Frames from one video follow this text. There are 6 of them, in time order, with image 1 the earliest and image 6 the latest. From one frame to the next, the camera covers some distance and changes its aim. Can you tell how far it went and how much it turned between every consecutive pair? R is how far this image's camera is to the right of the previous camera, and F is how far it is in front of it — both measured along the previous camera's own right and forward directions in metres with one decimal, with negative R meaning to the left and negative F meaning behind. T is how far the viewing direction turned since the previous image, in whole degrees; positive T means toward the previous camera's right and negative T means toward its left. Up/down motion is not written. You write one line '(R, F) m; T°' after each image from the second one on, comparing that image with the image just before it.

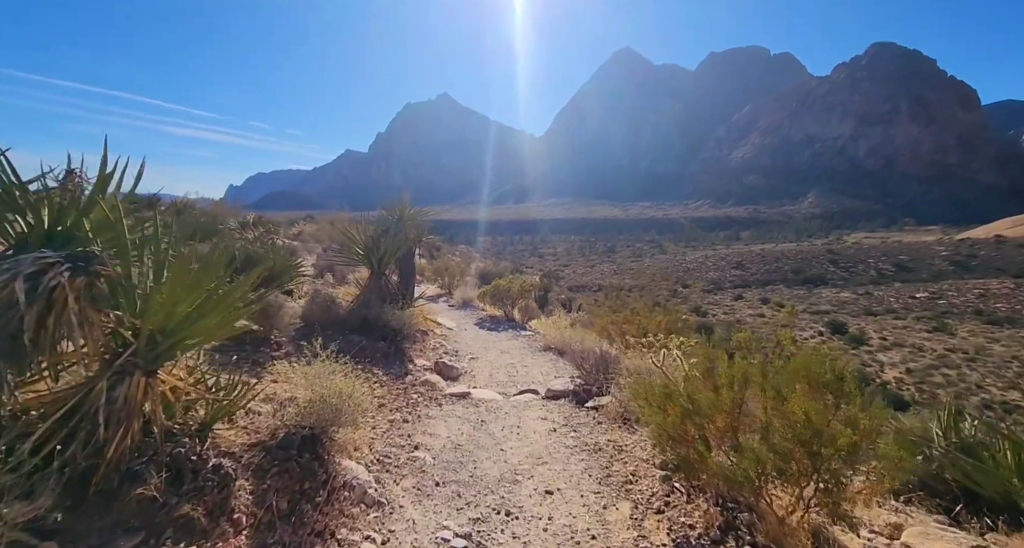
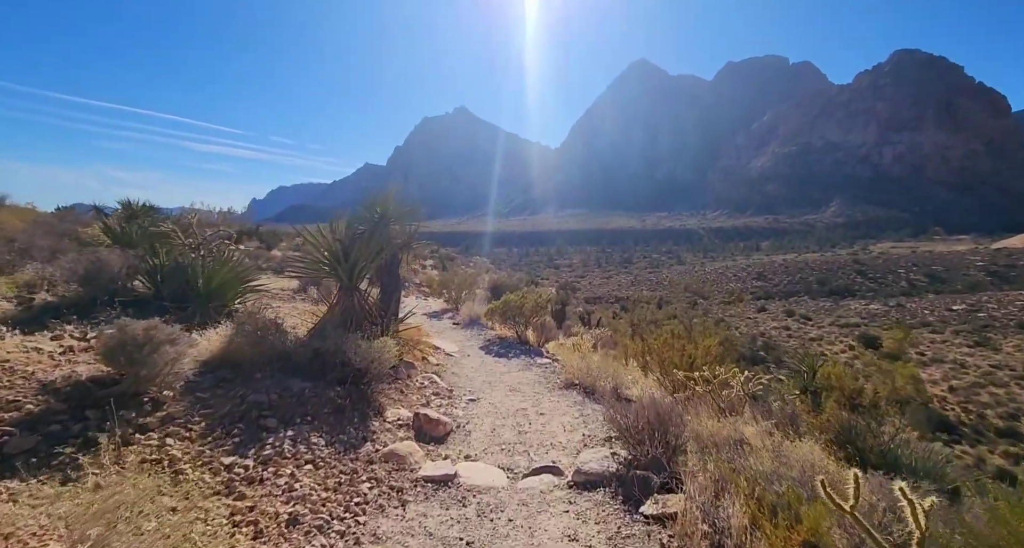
(+0.1, +1.8) m; -2°
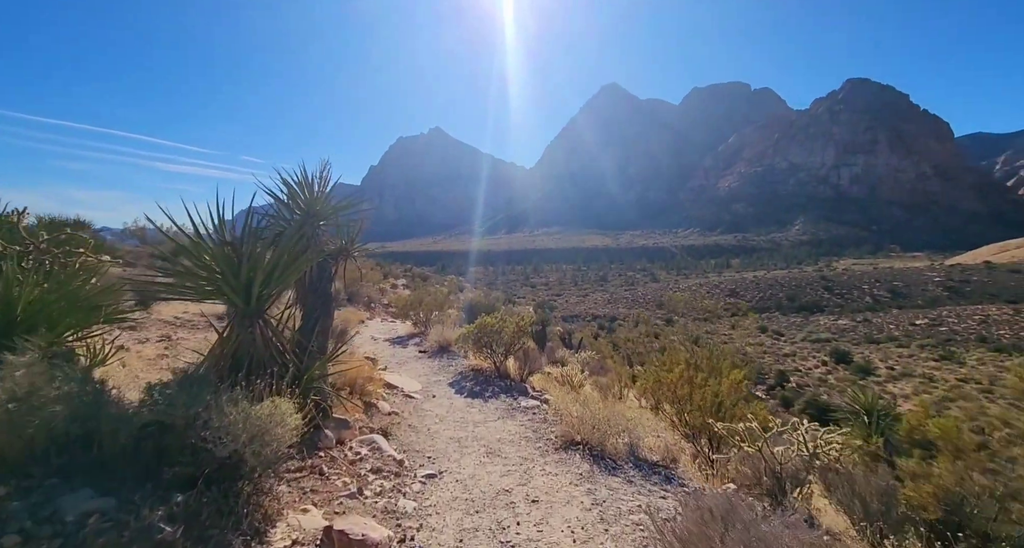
(0.0, +1.8) m; +3°
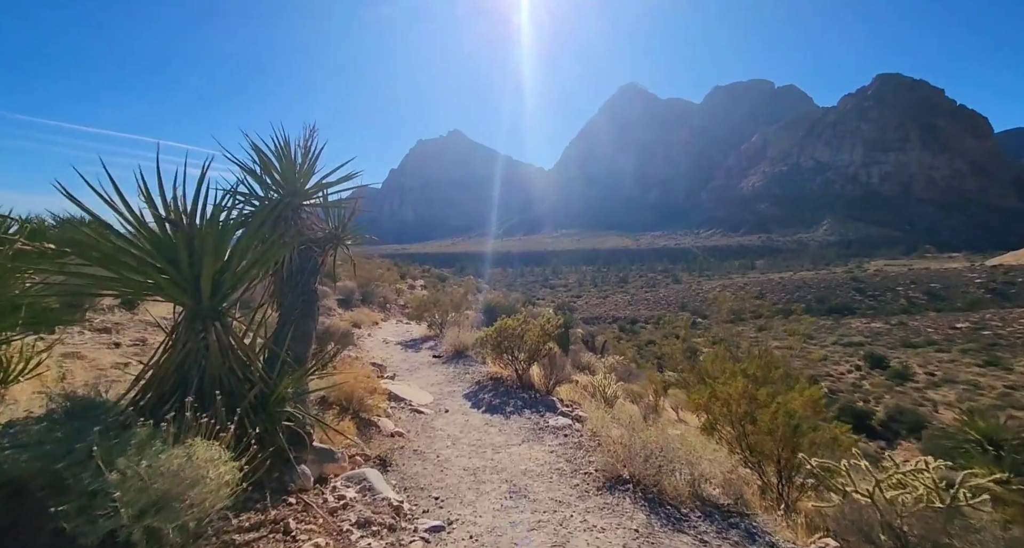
(-0.1, +1.0) m; -2°
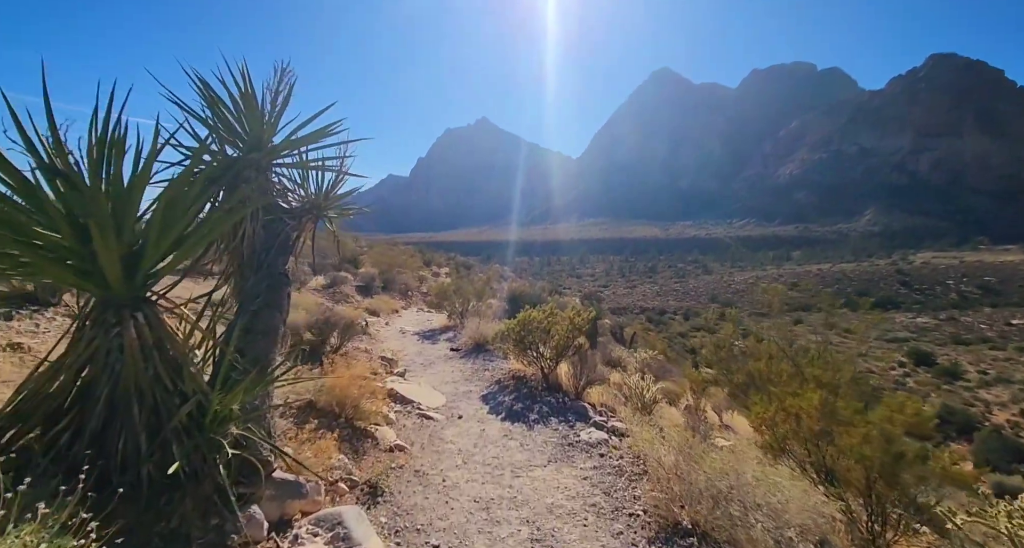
(0.0, +0.9) m; -3°
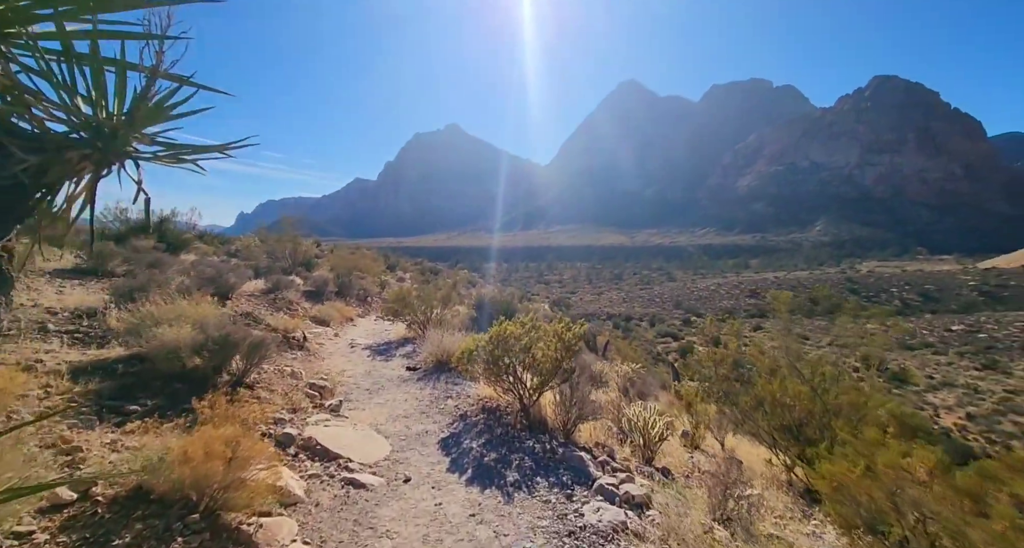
(0.0, +1.5) m; +4°
